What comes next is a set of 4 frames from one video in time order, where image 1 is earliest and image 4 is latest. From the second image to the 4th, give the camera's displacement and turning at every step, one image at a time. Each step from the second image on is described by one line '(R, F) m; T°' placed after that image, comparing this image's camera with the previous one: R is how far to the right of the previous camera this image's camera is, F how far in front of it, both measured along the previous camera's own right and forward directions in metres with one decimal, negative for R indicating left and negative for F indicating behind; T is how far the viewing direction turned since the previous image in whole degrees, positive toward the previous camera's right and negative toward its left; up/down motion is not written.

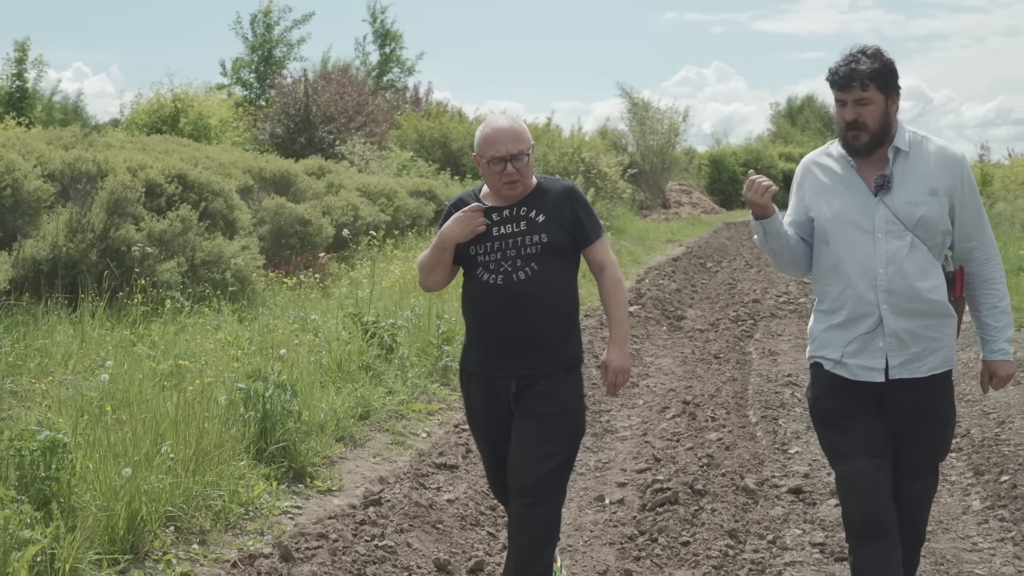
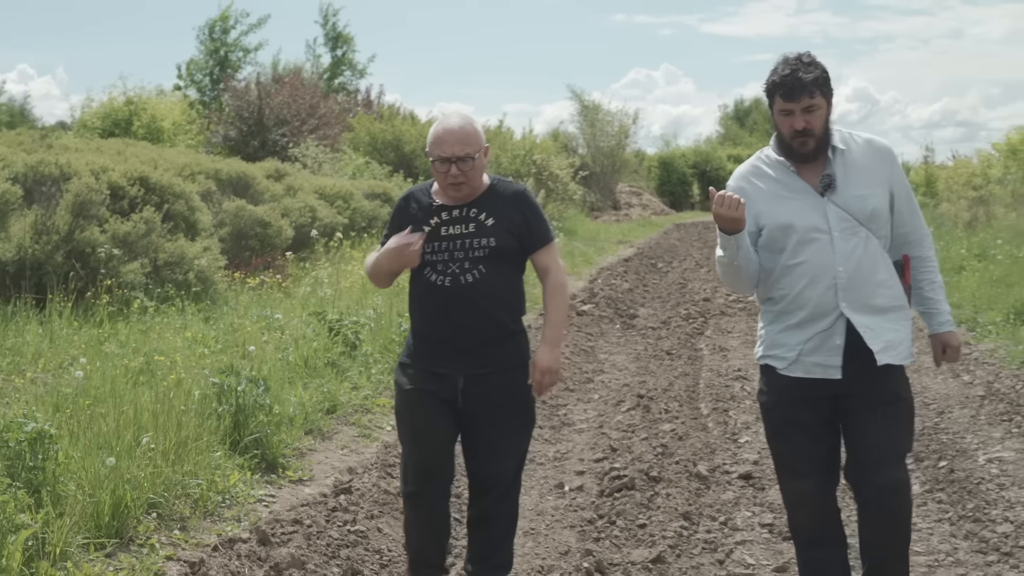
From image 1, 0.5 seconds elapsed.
(-0.1, -0.3) m; +3°
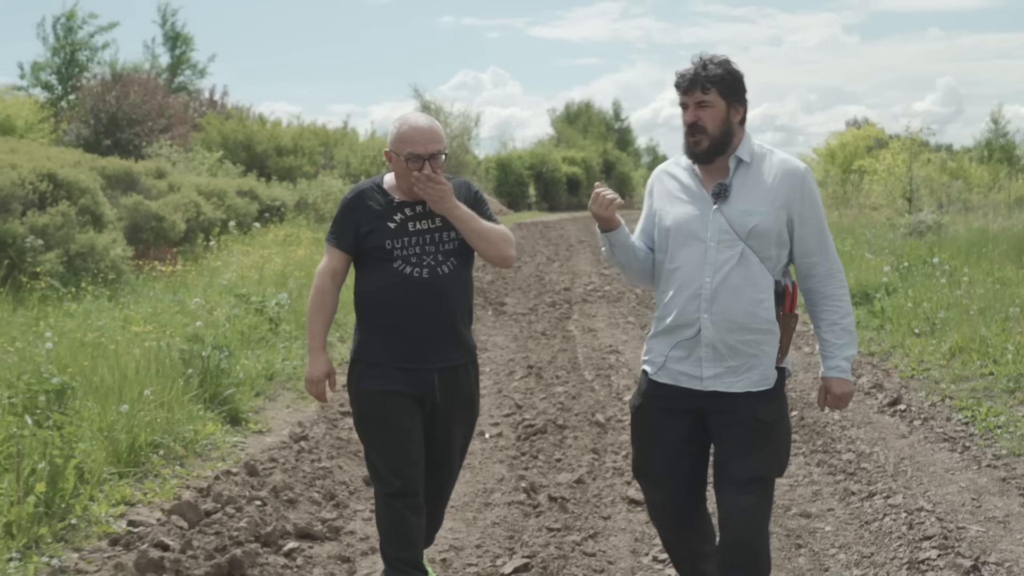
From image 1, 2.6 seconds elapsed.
(-0.6, -1.1) m; +9°
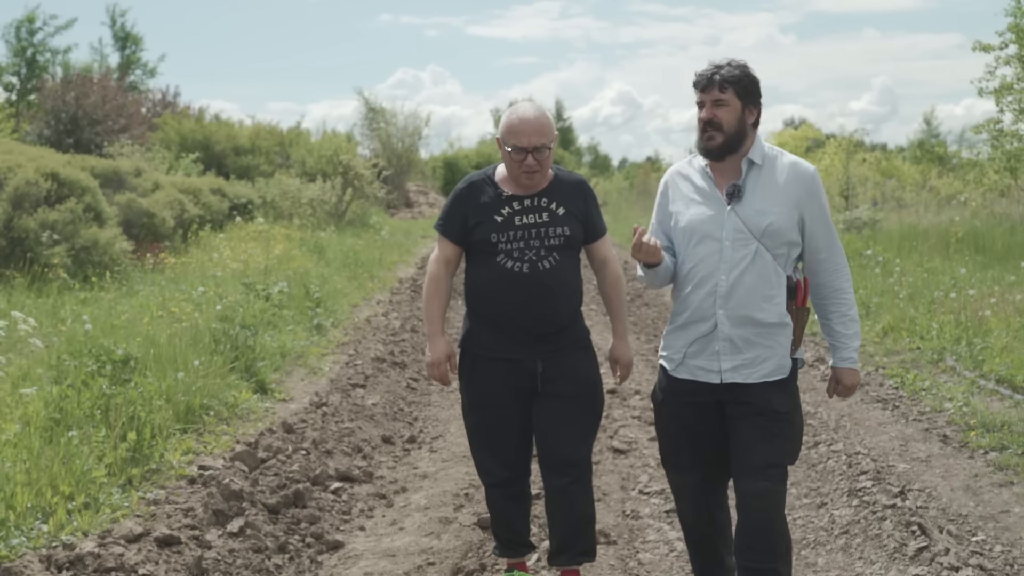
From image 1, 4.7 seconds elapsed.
(-0.4, -1.0) m; +3°
